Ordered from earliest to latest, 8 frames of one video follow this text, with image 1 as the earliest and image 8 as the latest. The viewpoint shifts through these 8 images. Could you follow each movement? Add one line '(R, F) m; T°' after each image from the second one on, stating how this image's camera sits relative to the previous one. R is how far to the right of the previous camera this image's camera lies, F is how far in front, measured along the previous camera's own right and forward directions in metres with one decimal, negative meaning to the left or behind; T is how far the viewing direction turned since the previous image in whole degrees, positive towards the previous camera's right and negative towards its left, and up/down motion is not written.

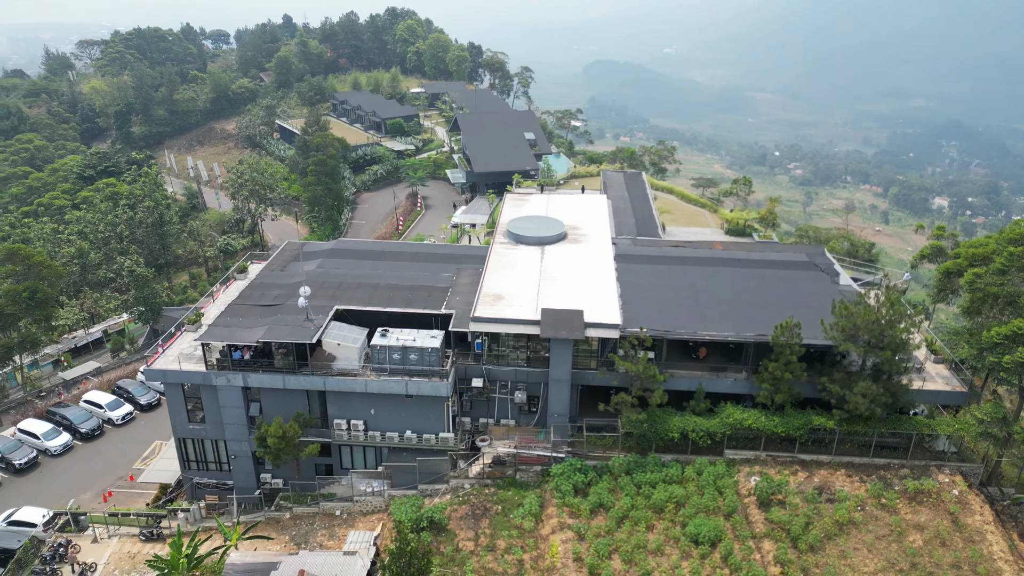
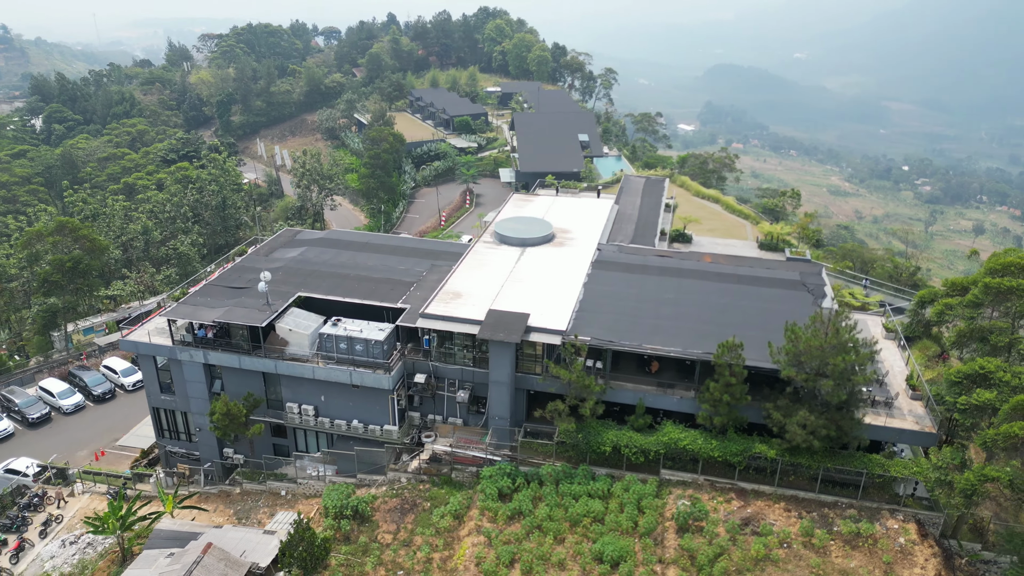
(+5.2, +0.5) m; -8°
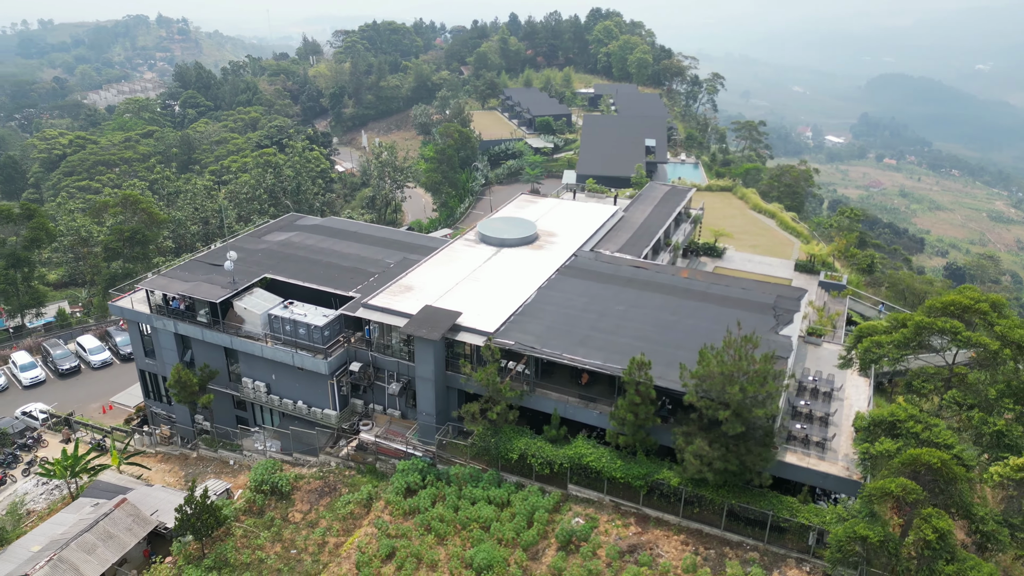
(+6.4, +0.7) m; -10°
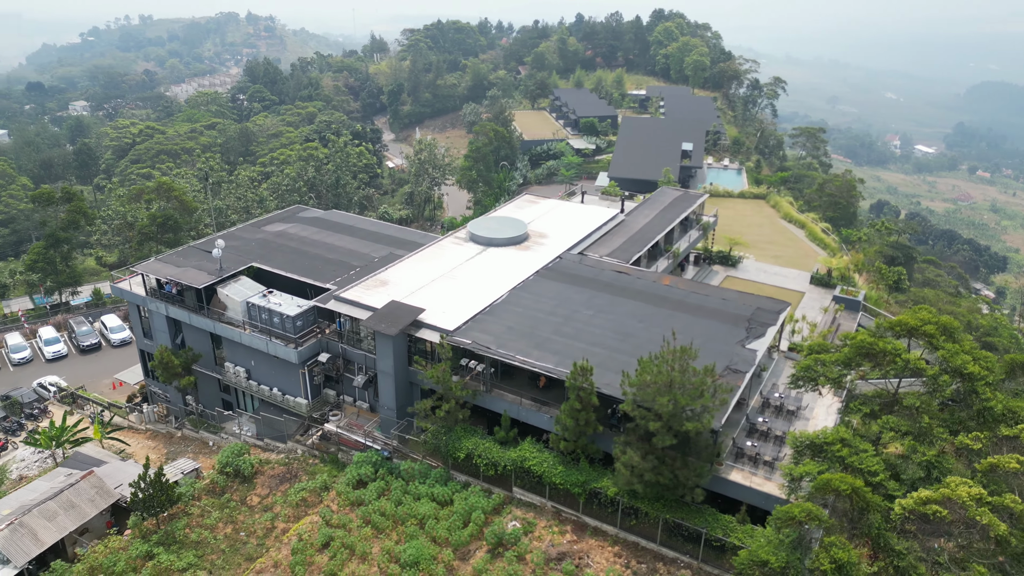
(+3.5, +0.3) m; -5°
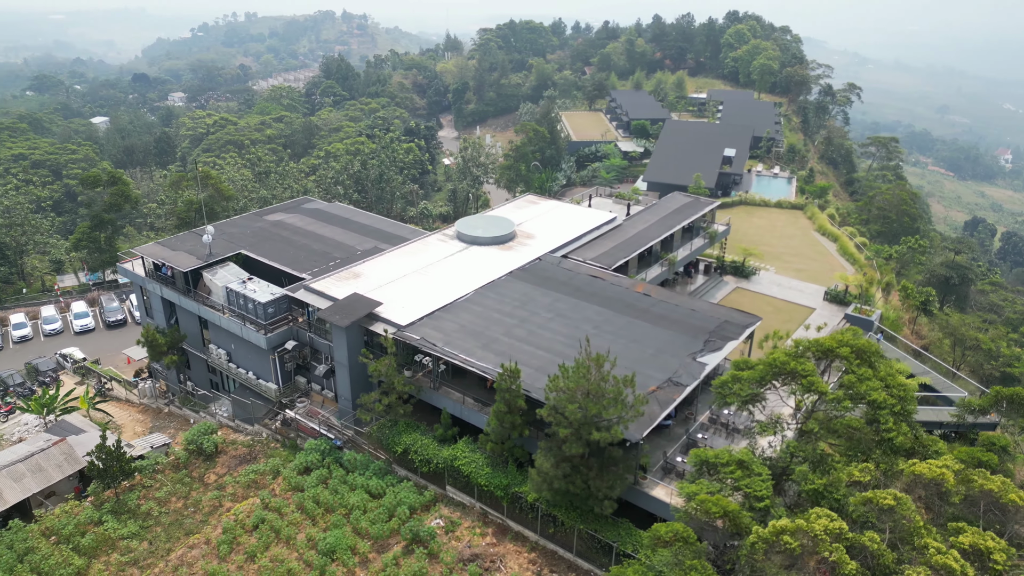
(+4.1, +0.4) m; -6°
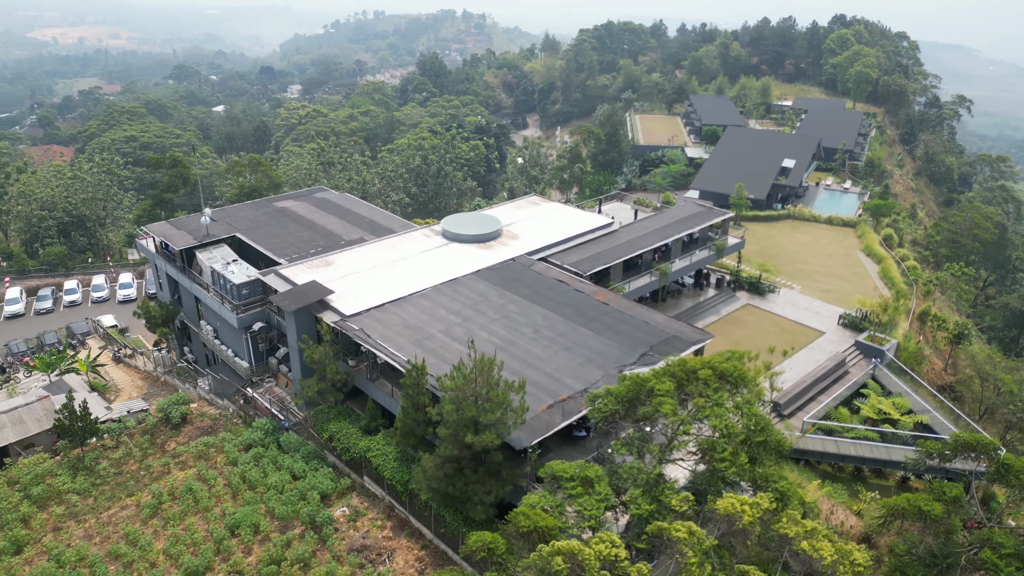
(+5.3, +0.6) m; -8°
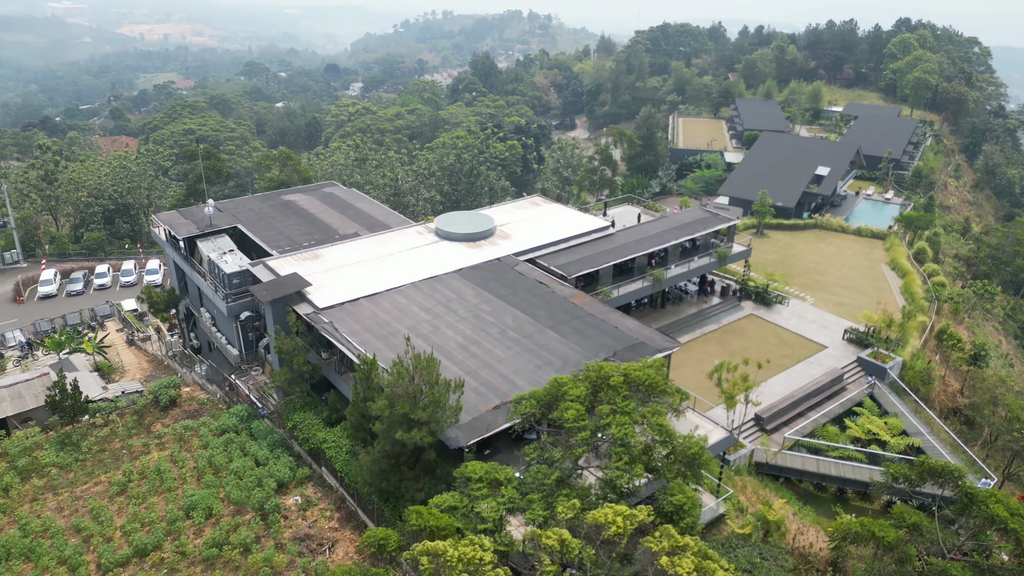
(+3.0, +0.2) m; -5°
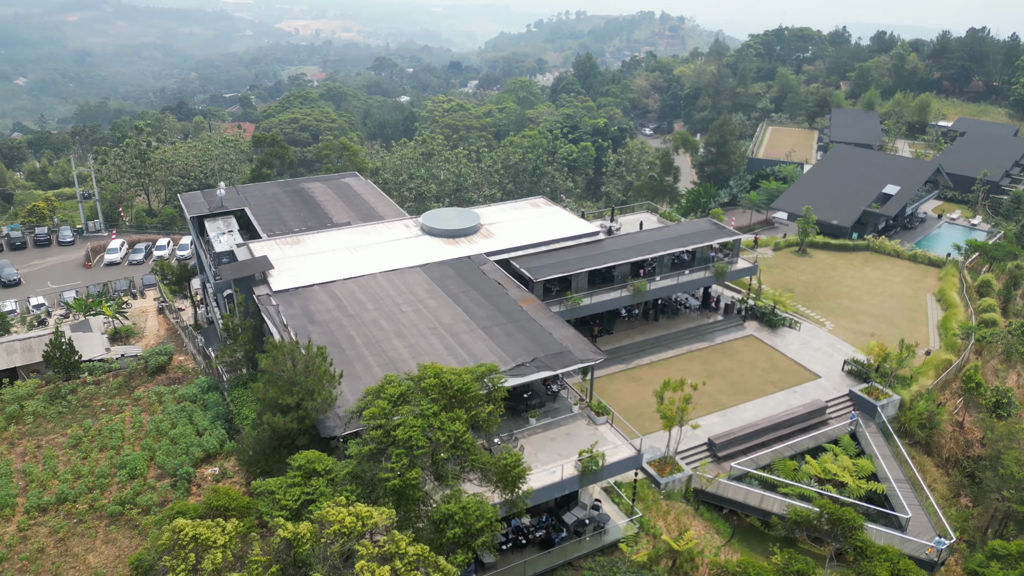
(+5.9, +0.7) m; -9°
